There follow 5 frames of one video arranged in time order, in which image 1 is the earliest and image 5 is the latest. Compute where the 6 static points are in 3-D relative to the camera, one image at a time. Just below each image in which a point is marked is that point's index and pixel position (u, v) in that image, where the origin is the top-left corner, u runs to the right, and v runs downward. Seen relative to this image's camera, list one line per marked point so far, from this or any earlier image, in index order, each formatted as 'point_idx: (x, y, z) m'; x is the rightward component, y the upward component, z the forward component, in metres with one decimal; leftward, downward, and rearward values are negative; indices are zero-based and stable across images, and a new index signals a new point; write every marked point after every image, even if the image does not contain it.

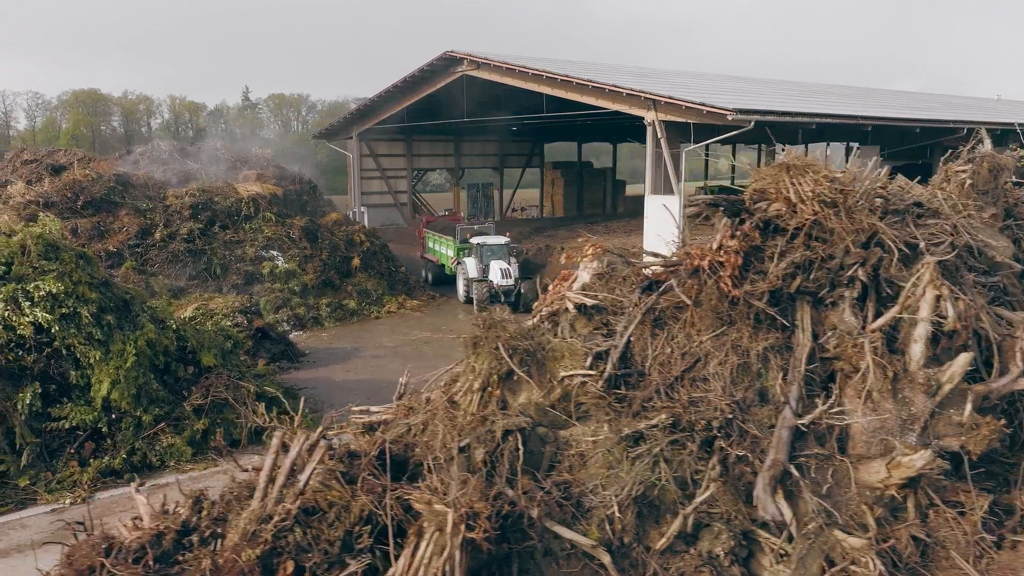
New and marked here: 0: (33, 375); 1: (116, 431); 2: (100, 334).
0: (-4.3, -0.8, +6.7) m
1: (-3.7, -1.3, +6.9) m
2: (-3.9, -0.4, +7.0) m
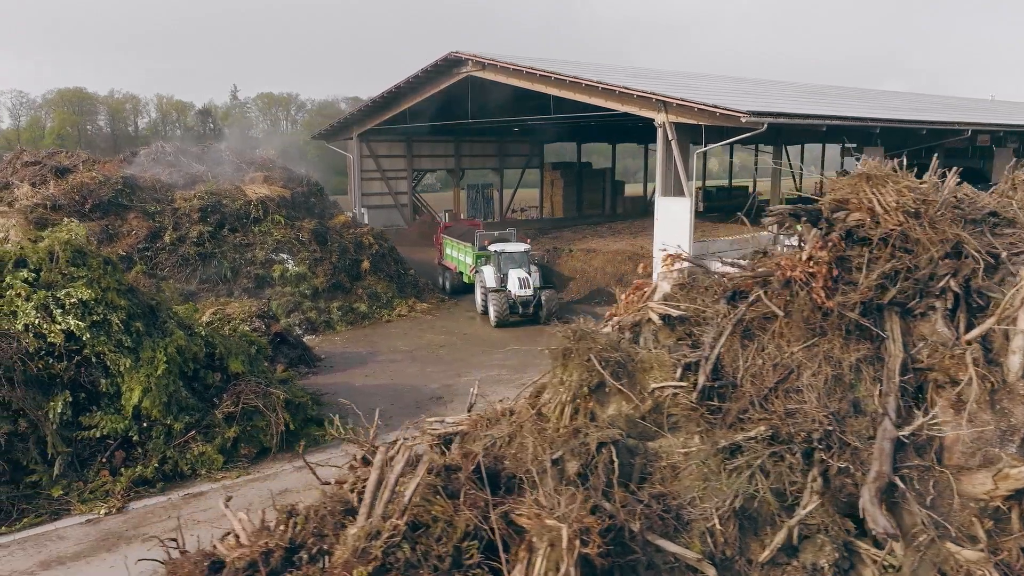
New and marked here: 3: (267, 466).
0: (-4.0, -0.8, +6.6) m
1: (-3.3, -1.4, +6.8) m
2: (-3.6, -0.5, +7.0) m
3: (-2.3, -1.7, +7.1) m
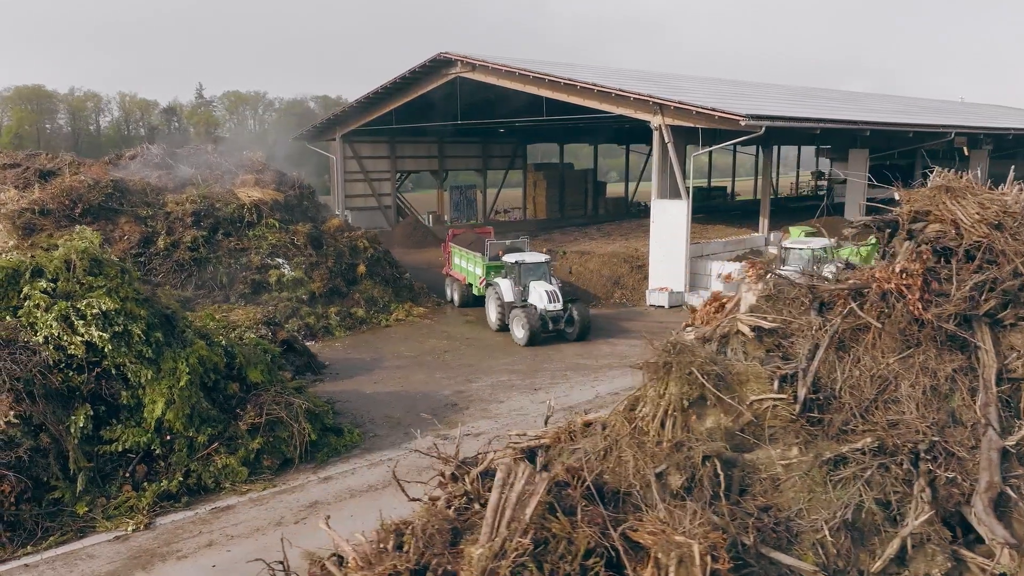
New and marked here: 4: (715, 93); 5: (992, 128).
0: (-3.7, -0.9, +6.4) m
1: (-3.1, -1.5, +6.6) m
2: (-3.3, -0.6, +6.8) m
3: (-2.1, -1.8, +7.0) m
4: (+4.8, +4.6, +17.6) m
5: (+10.8, +3.6, +16.7) m
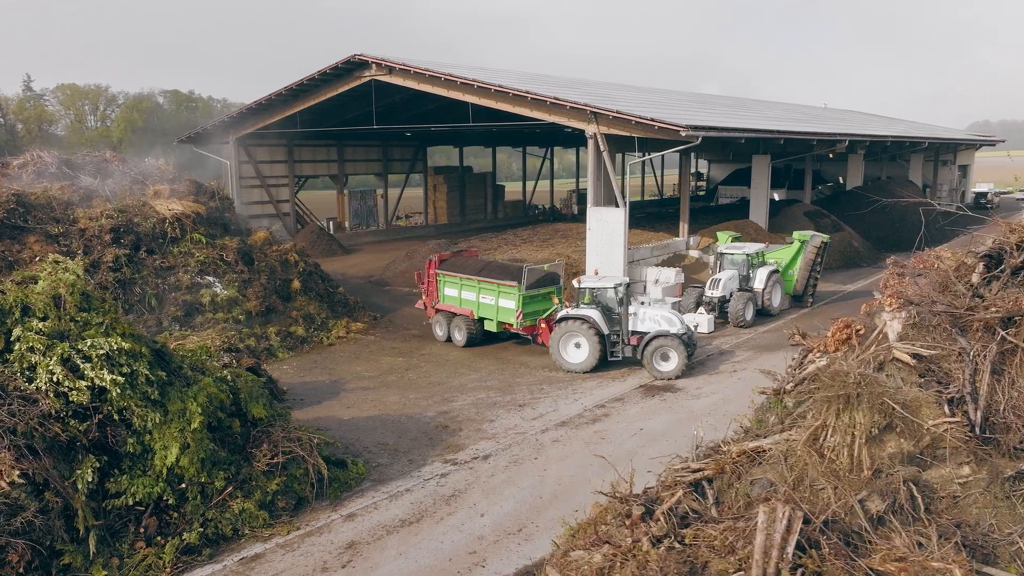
0: (-3.3, -1.2, +5.7) m
1: (-2.7, -1.7, +6.1) m
2: (-3.0, -0.9, +6.2) m
3: (-1.8, -2.0, +6.6) m
4: (+2.8, +4.5, +18.3) m
5: (+8.9, +3.7, +18.6) m
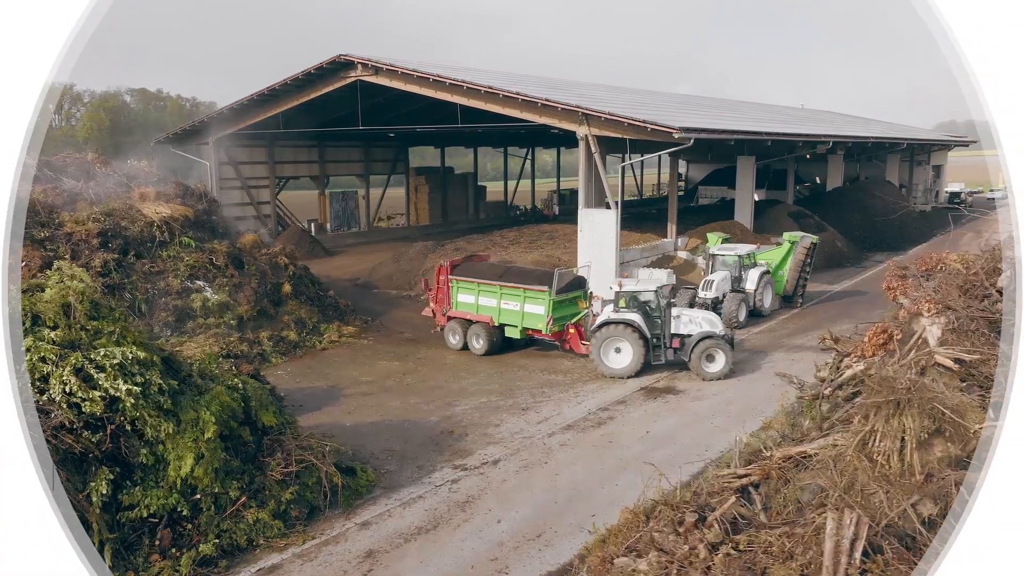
0: (-3.1, -1.3, +5.6) m
1: (-2.5, -1.8, +6.0) m
2: (-2.8, -0.9, +6.1) m
3: (-1.6, -2.1, +6.6) m
4: (+2.5, +4.5, +18.4) m
5: (+8.5, +3.7, +18.9) m
